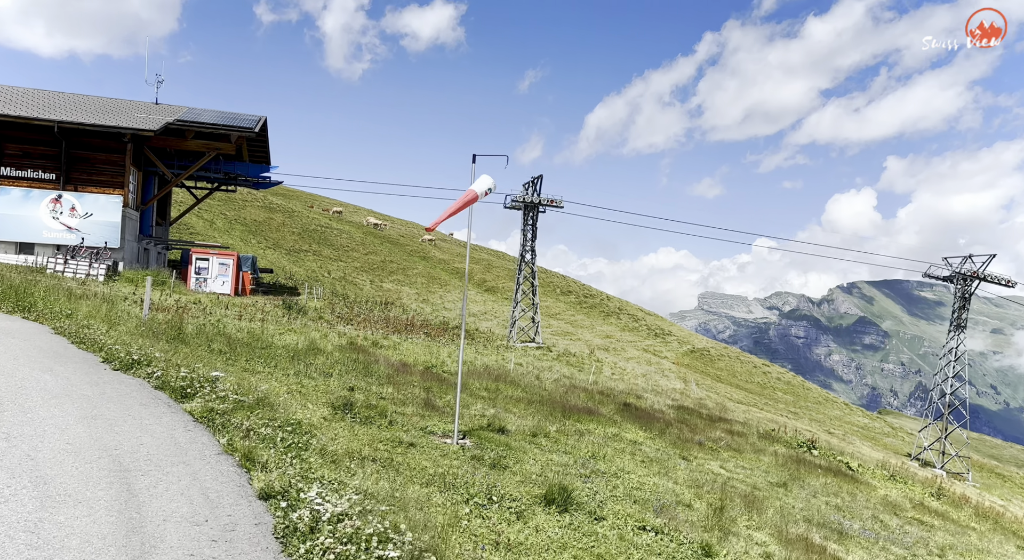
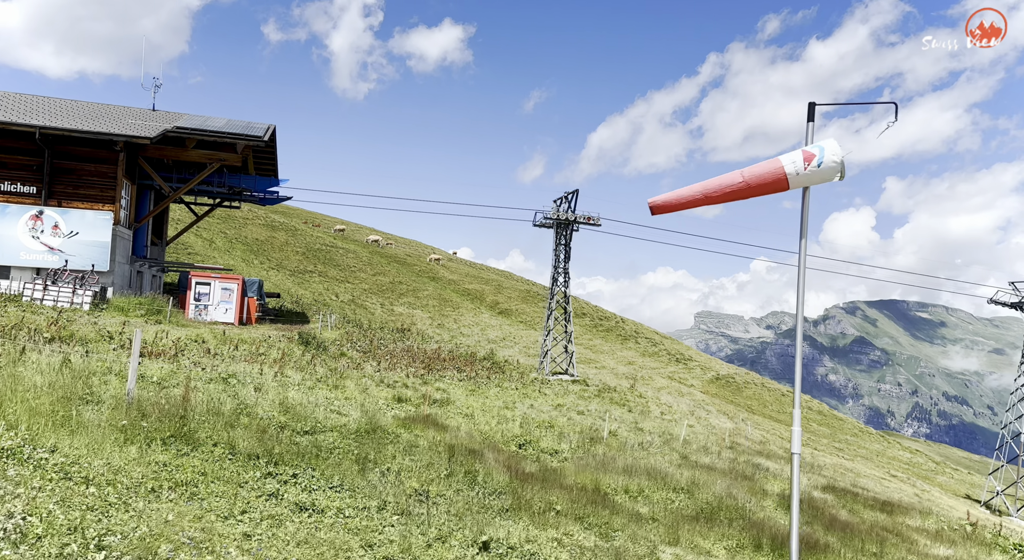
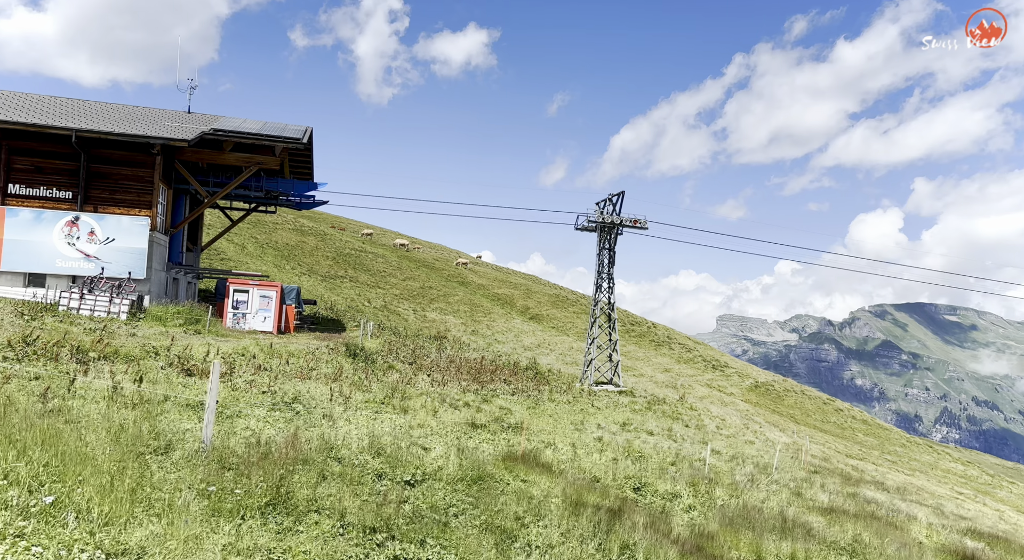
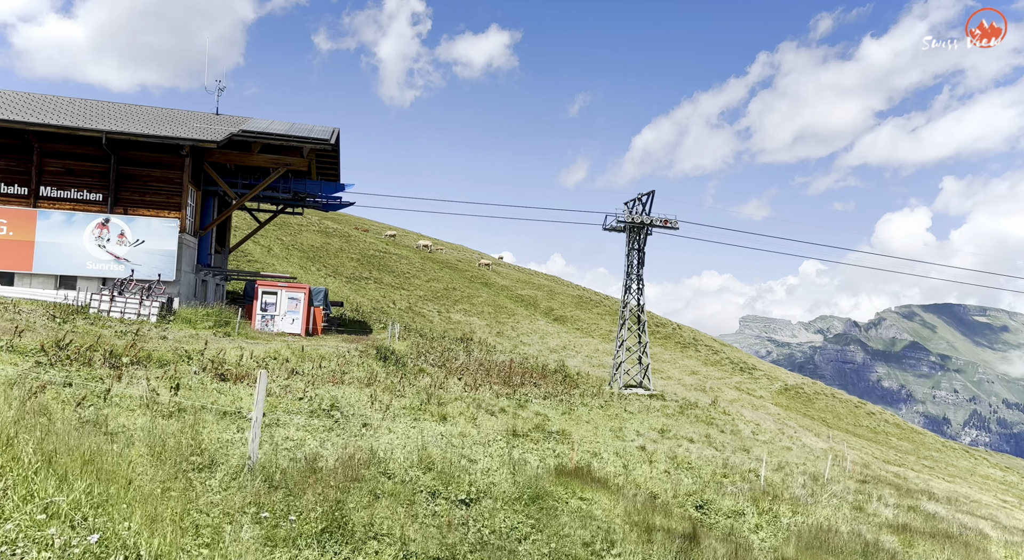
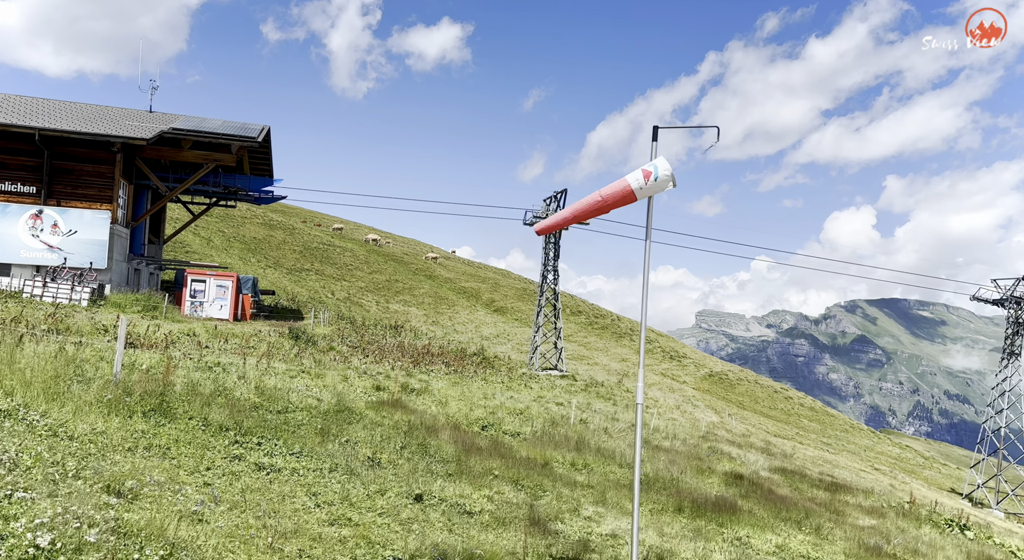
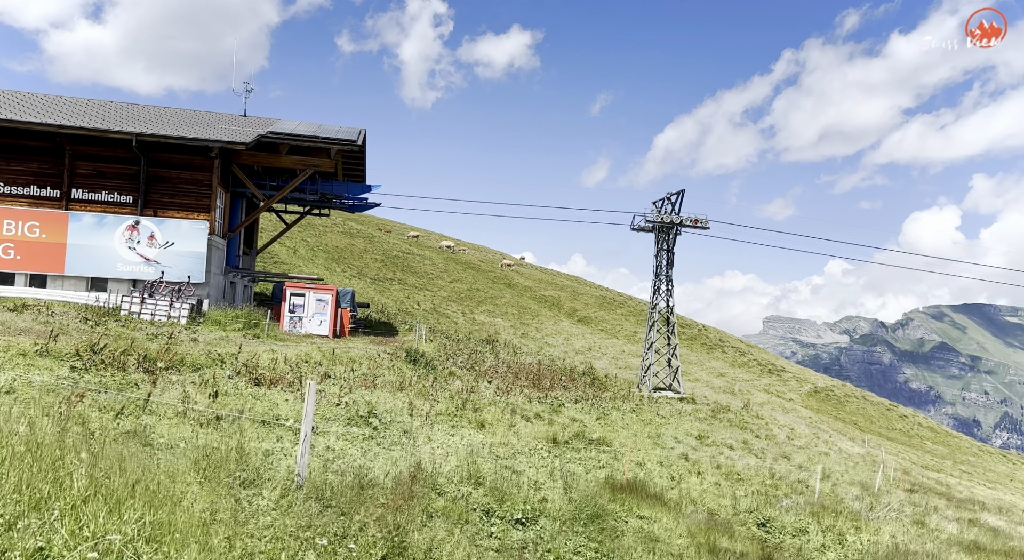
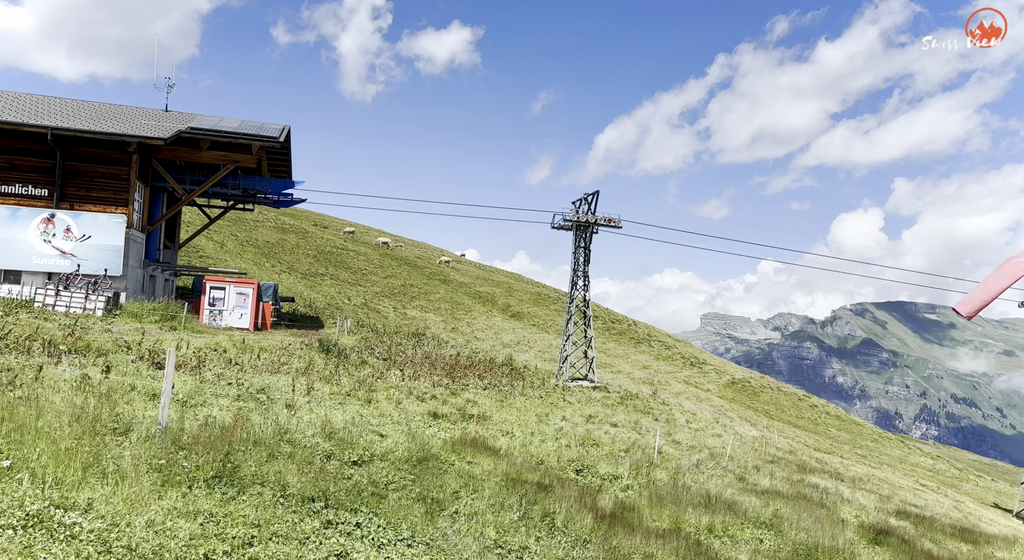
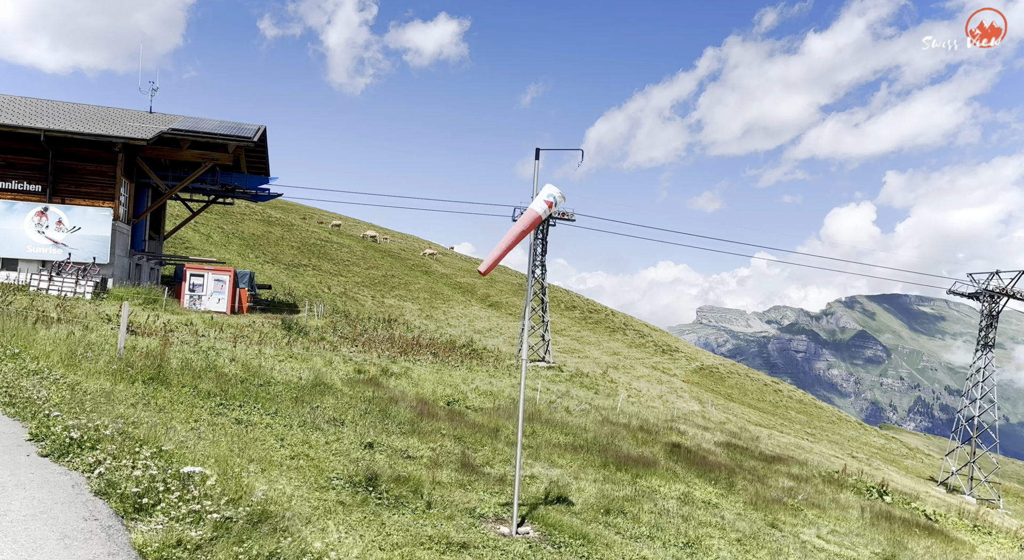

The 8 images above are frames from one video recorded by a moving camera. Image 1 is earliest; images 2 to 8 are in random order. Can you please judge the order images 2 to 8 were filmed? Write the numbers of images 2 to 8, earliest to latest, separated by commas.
8, 5, 2, 7, 3, 4, 6
